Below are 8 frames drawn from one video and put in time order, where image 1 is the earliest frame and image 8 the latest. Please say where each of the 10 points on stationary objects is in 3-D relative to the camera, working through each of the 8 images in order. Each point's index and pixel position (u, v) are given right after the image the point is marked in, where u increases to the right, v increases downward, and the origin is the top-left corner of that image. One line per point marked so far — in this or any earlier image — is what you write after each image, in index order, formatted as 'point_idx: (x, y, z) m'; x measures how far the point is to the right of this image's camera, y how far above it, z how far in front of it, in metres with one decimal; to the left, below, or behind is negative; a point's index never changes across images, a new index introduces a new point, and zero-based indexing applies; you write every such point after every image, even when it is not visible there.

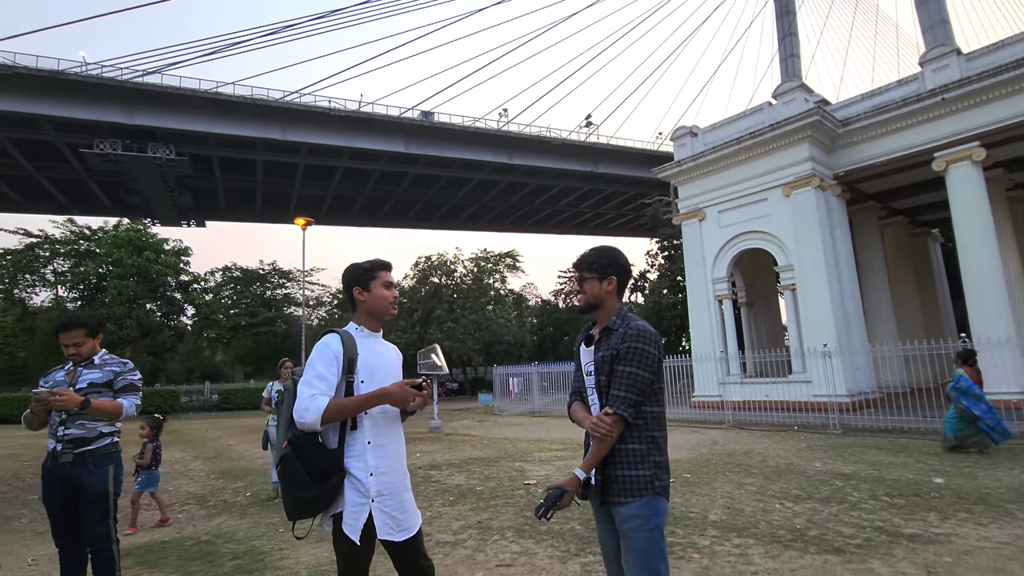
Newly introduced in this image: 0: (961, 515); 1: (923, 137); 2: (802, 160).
0: (+3.9, -2.0, +4.6) m
1: (+9.5, +3.5, +12.2) m
2: (+7.1, +3.2, +13.1) m
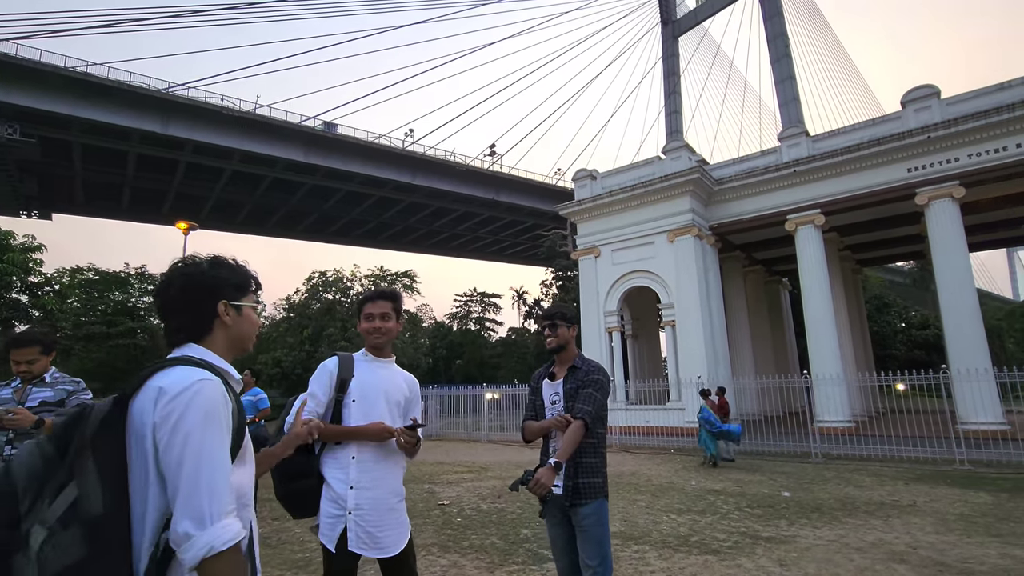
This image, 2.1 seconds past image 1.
0: (+3.1, -2.5, +5.6) m
1: (+7.3, +2.4, +14.5) m
2: (+4.8, +2.1, +14.8) m
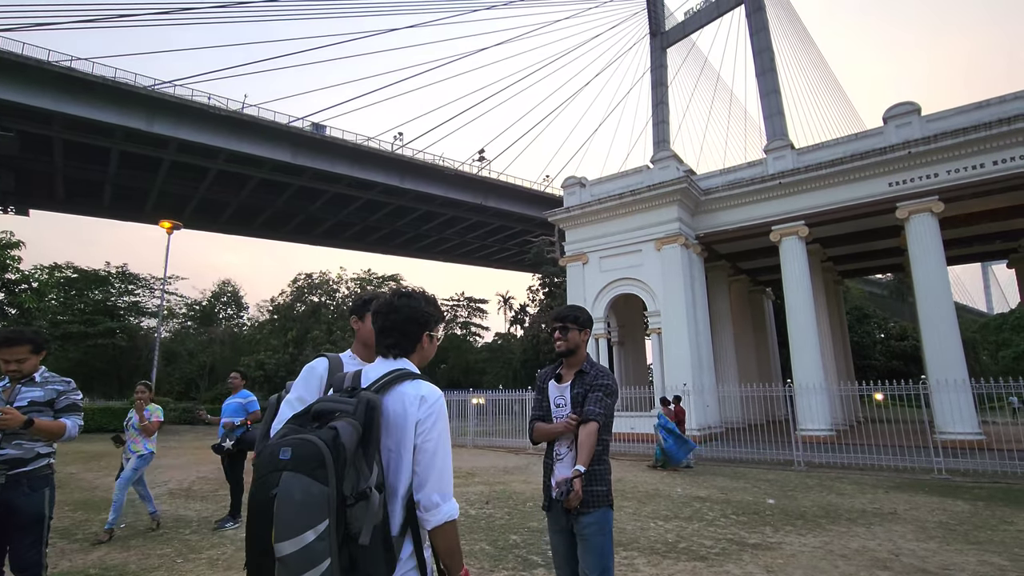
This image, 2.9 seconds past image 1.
0: (+3.0, -2.6, +5.7) m
1: (+7.0, +2.1, +14.7) m
2: (+4.5, +1.9, +15.0) m
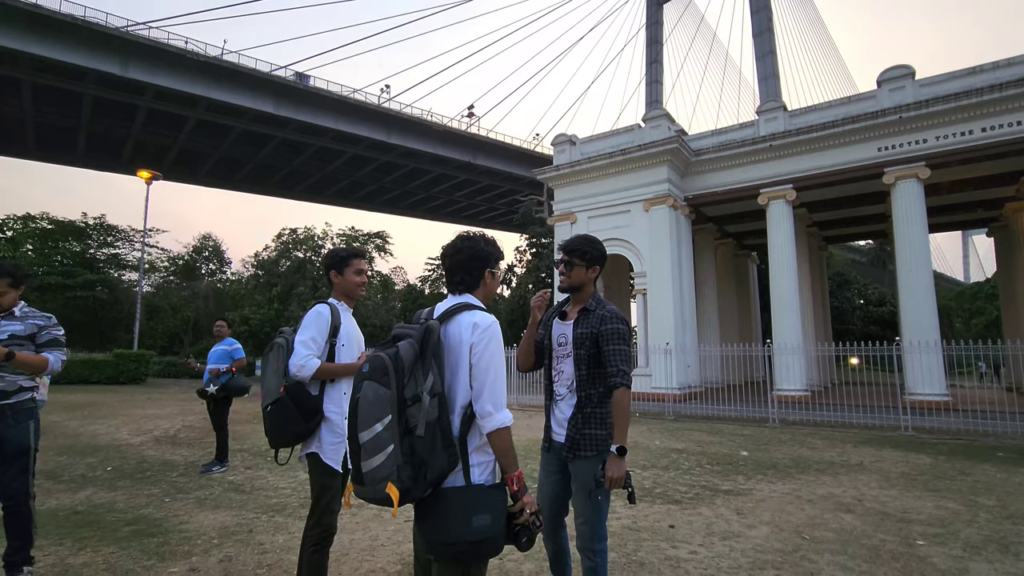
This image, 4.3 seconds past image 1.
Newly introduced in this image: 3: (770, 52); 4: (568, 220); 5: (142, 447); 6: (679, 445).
0: (+2.8, -2.1, +5.9) m
1: (+6.7, +3.1, +14.7) m
2: (+4.2, +3.0, +14.9) m
3: (+8.9, +8.2, +18.1) m
4: (+1.8, +2.1, +16.7) m
5: (-5.1, -2.2, +7.2) m
6: (+2.6, -2.5, +8.2) m
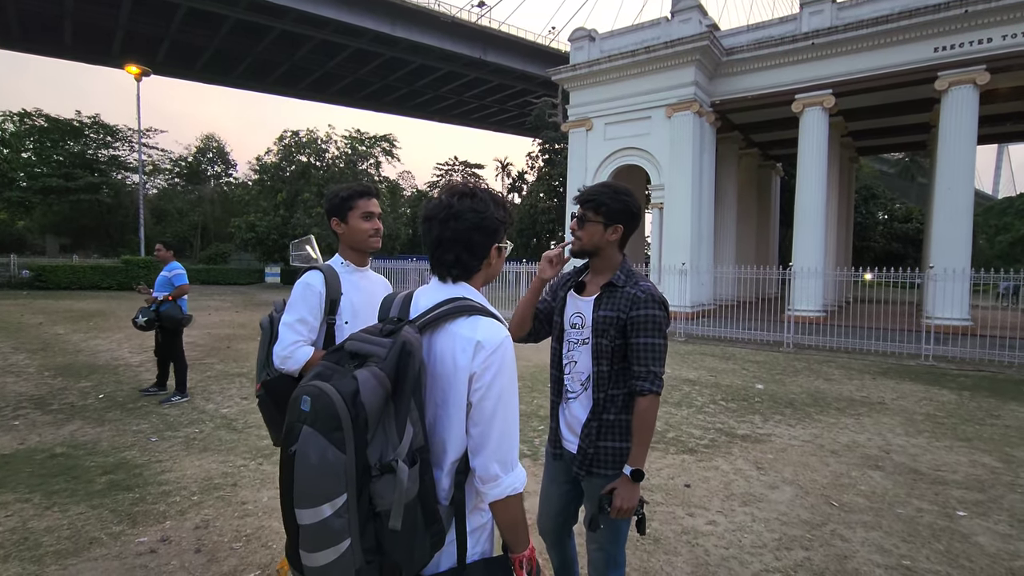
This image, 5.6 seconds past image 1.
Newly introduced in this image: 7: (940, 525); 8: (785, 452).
0: (+2.8, -1.4, +5.6) m
1: (+7.0, +5.3, +13.3) m
2: (+4.5, +5.2, +13.6) m
3: (+9.3, +10.8, +15.7) m
4: (+2.1, +4.7, +15.5) m
5: (-5.0, -1.1, +7.1) m
6: (+2.7, -1.3, +8.0) m
7: (+2.6, -1.4, +3.2) m
8: (+2.3, -1.4, +4.5) m
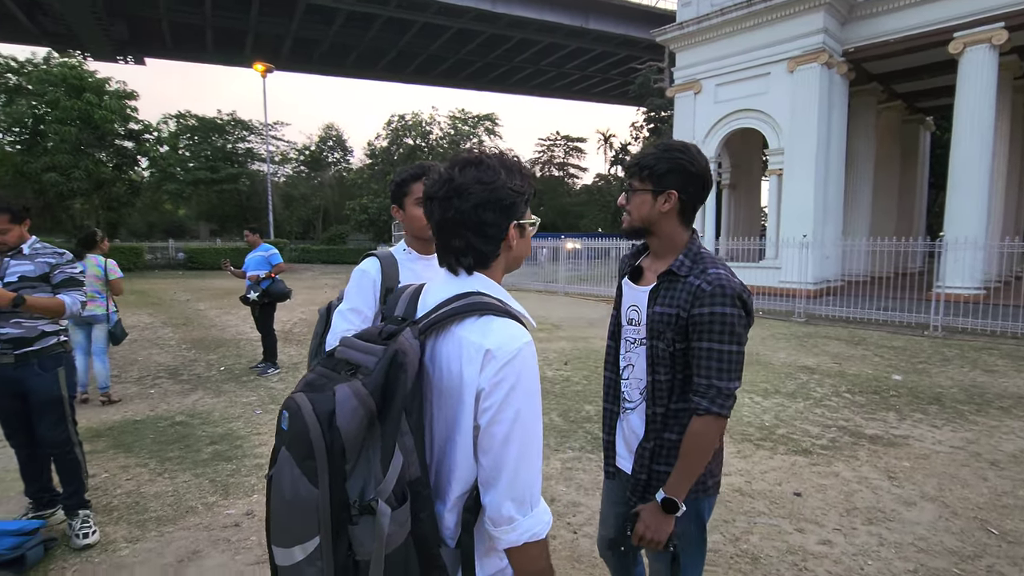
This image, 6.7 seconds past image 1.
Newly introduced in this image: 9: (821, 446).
0: (+3.7, -1.2, +4.8) m
1: (+9.2, +5.8, +11.2) m
2: (+6.8, +5.8, +11.9) m
3: (+11.9, +11.4, +12.9) m
4: (+4.9, +5.4, +14.3) m
5: (-3.7, -0.8, +7.7) m
6: (+4.0, -1.0, +7.1) m
7: (+3.0, -1.3, +2.5) m
8: (+3.0, -1.2, +3.8) m
9: (+2.3, -1.2, +4.0) m
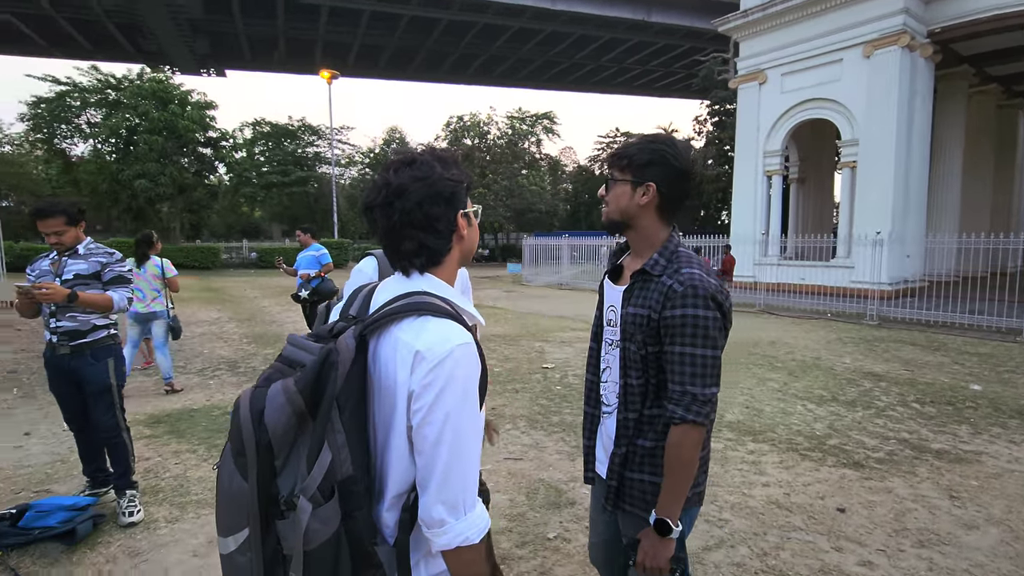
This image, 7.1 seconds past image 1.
0: (+4.0, -1.2, +4.4) m
1: (+10.2, +5.8, +10.0) m
2: (+7.9, +5.8, +11.1) m
3: (+13.1, +11.4, +11.4) m
4: (+6.3, +5.4, +13.6) m
5: (-3.0, -0.7, +8.1) m
6: (+4.6, -1.0, +6.6) m
7: (+3.0, -1.3, +2.1) m
8: (+3.2, -1.2, +3.4) m
9: (+2.6, -1.2, +3.7) m
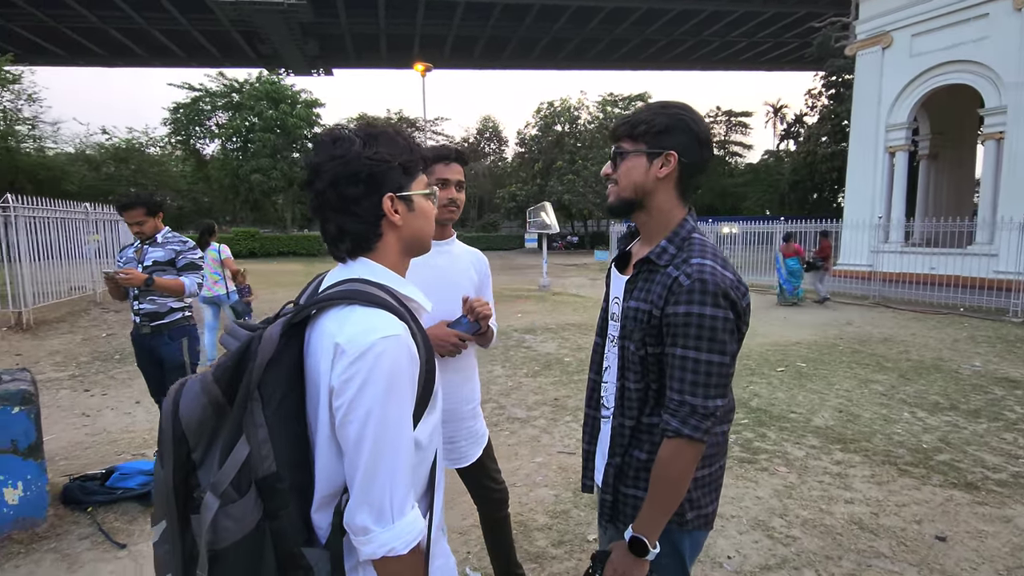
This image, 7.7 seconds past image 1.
0: (+4.4, -1.1, +3.5) m
1: (+11.6, +5.9, +7.9) m
2: (+9.5, +5.9, +9.3) m
3: (+14.7, +11.5, +8.6) m
4: (+8.3, +5.6, +12.1) m
5: (-1.8, -0.5, +8.4) m
6: (+5.4, -0.9, +5.6) m
7: (+3.1, -1.3, +1.5) m
8: (+3.4, -1.2, +2.7) m
9: (+2.9, -1.1, +3.2) m
